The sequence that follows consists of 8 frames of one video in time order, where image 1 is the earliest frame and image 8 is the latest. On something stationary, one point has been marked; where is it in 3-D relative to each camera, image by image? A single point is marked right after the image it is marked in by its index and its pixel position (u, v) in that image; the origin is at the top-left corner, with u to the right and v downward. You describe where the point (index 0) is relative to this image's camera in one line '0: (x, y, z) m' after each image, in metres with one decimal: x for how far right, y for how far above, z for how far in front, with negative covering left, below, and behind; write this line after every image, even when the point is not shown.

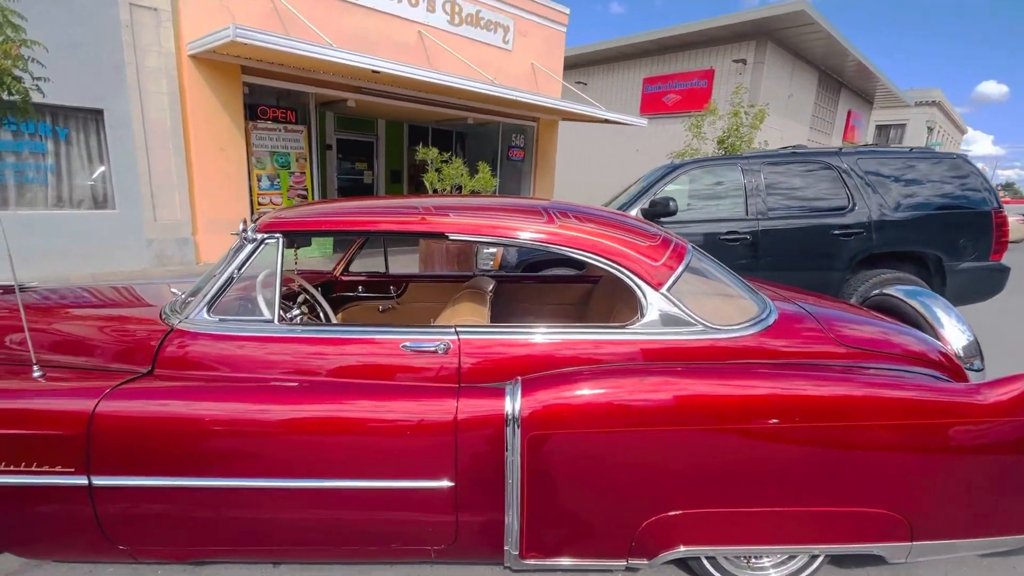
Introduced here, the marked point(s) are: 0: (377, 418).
0: (-0.5, -0.5, +1.8) m
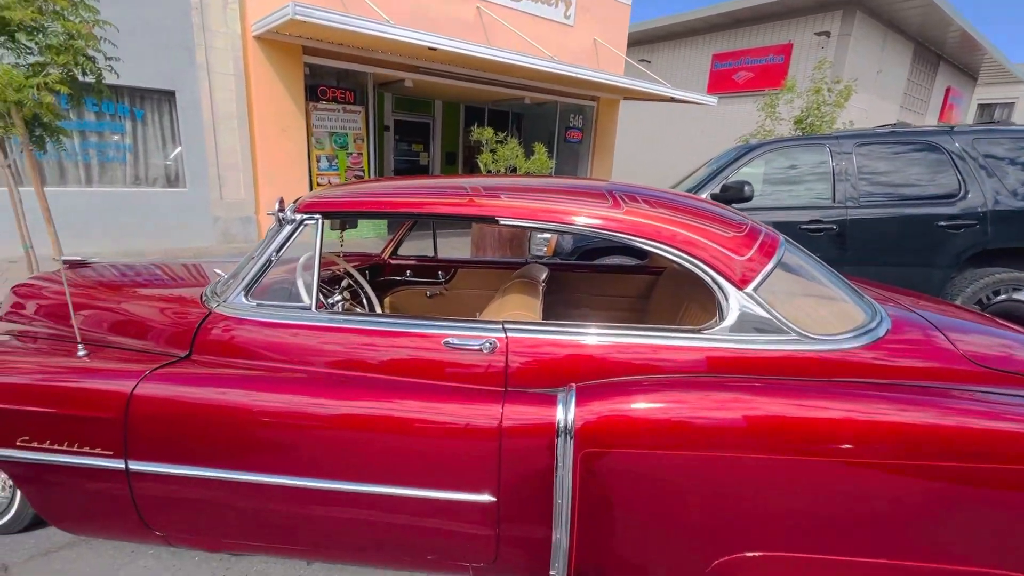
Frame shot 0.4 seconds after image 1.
0: (-0.3, -0.5, +1.6) m
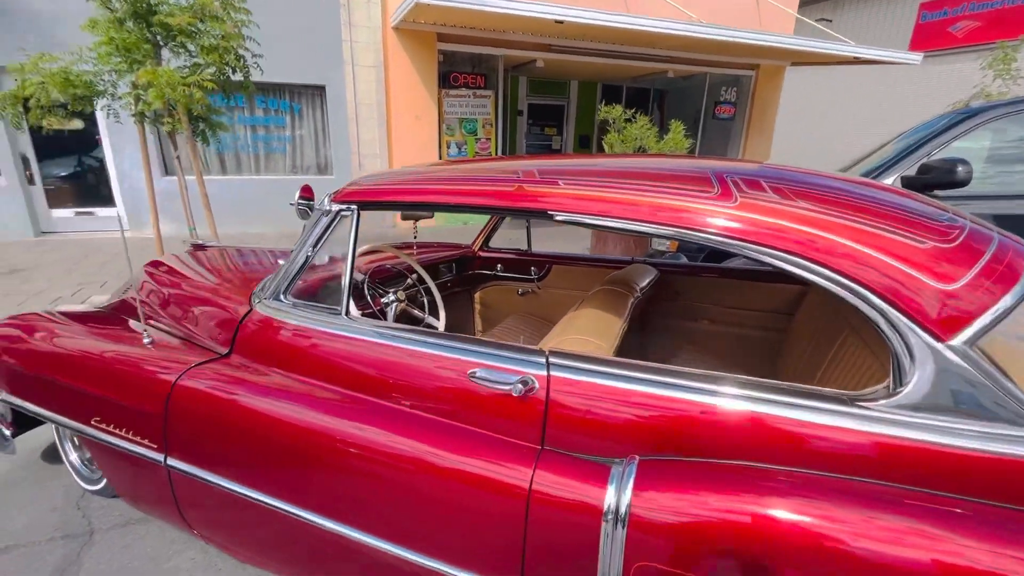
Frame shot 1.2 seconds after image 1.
0: (-0.2, -0.5, +1.3) m
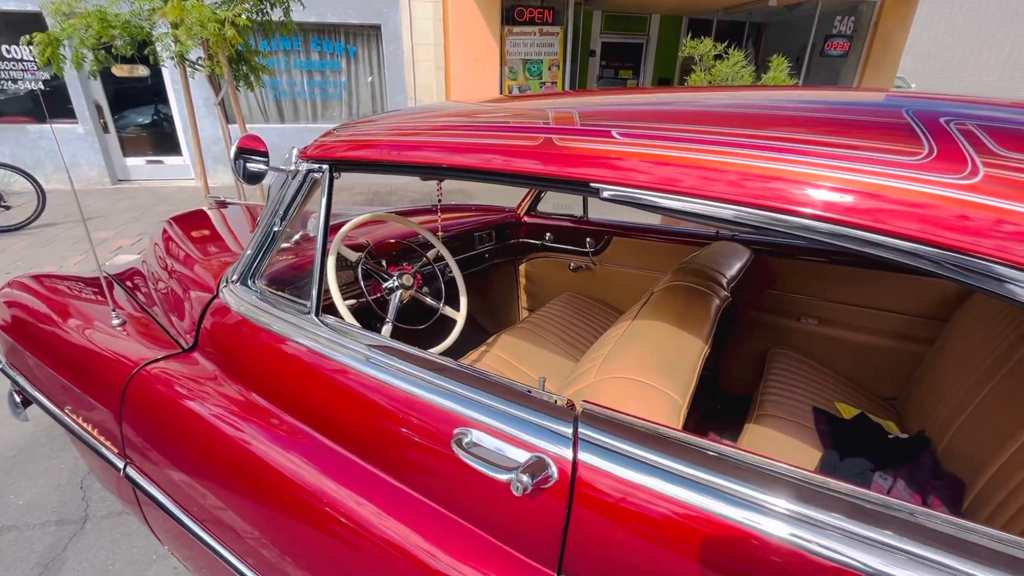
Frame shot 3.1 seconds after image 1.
0: (-0.2, -0.5, +0.9) m
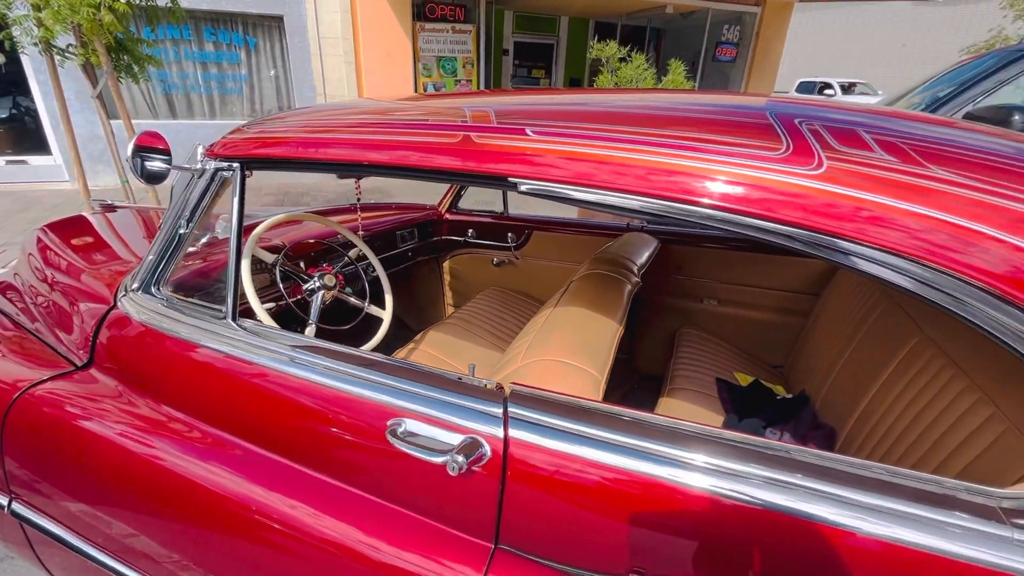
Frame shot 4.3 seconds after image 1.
0: (-0.3, -0.5, +0.9) m
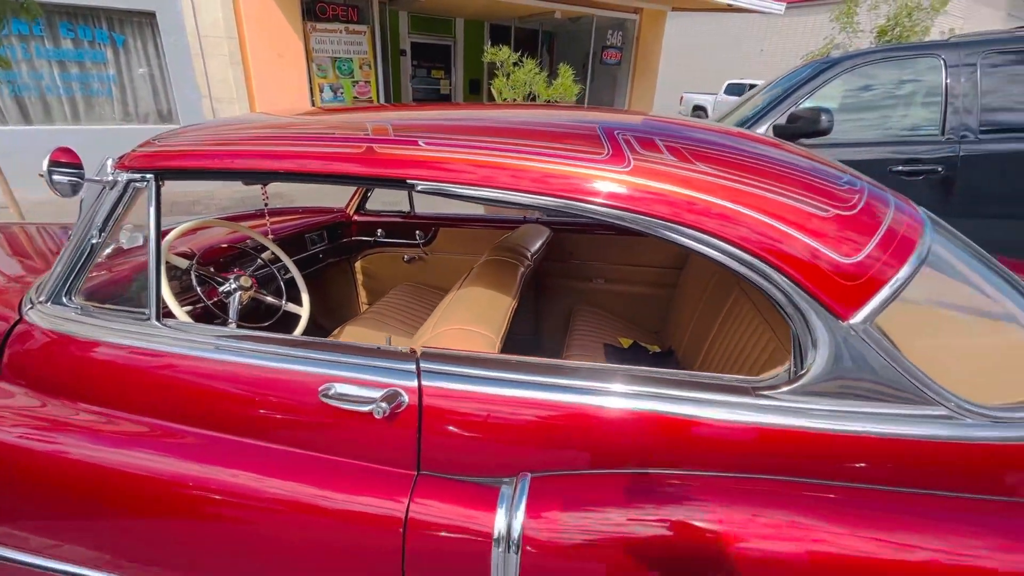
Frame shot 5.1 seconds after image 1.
0: (-0.5, -0.5, +1.1) m
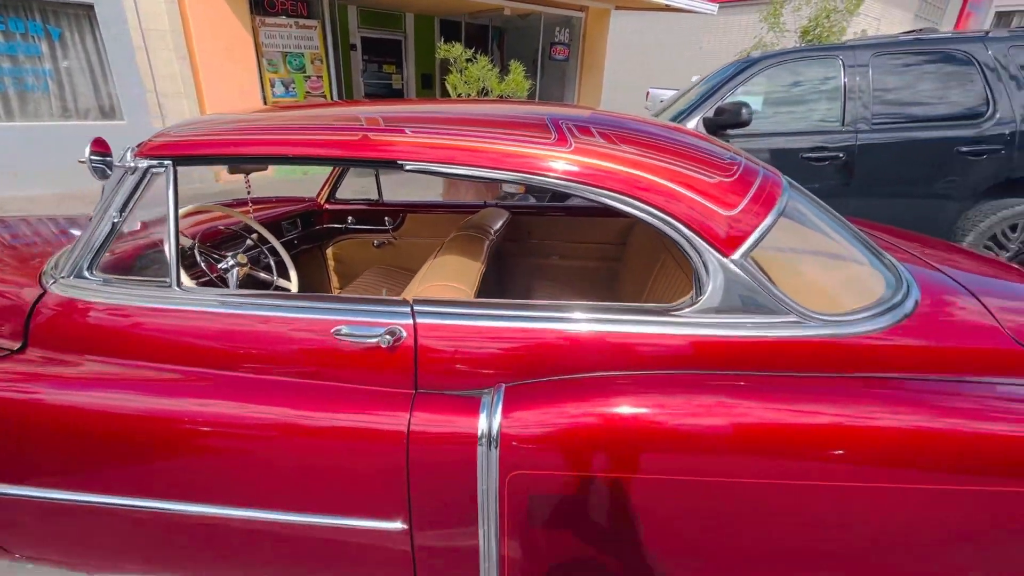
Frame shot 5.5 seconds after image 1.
0: (-0.5, -0.4, +1.3) m
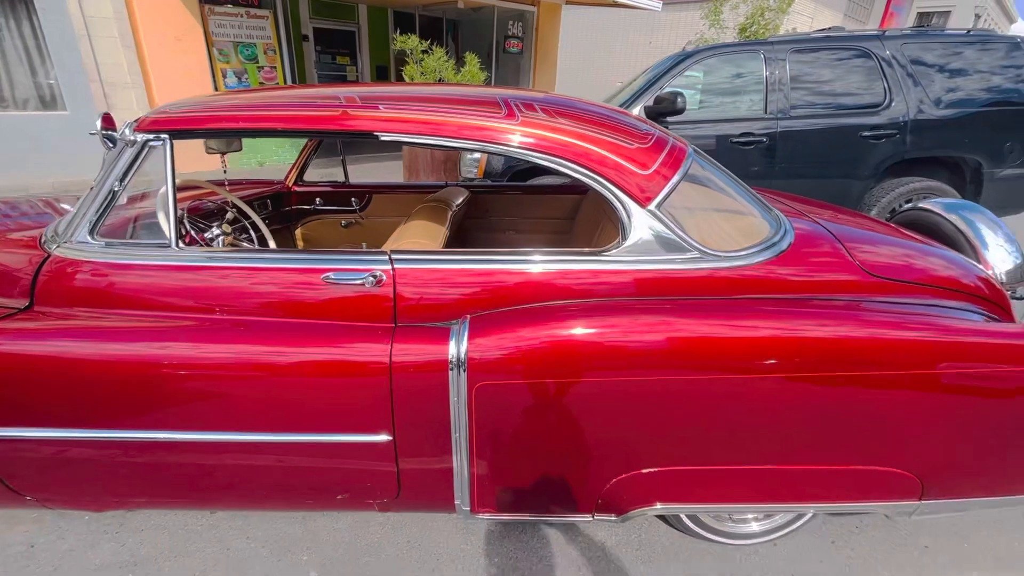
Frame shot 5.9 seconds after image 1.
0: (-0.6, -0.2, +1.5) m
